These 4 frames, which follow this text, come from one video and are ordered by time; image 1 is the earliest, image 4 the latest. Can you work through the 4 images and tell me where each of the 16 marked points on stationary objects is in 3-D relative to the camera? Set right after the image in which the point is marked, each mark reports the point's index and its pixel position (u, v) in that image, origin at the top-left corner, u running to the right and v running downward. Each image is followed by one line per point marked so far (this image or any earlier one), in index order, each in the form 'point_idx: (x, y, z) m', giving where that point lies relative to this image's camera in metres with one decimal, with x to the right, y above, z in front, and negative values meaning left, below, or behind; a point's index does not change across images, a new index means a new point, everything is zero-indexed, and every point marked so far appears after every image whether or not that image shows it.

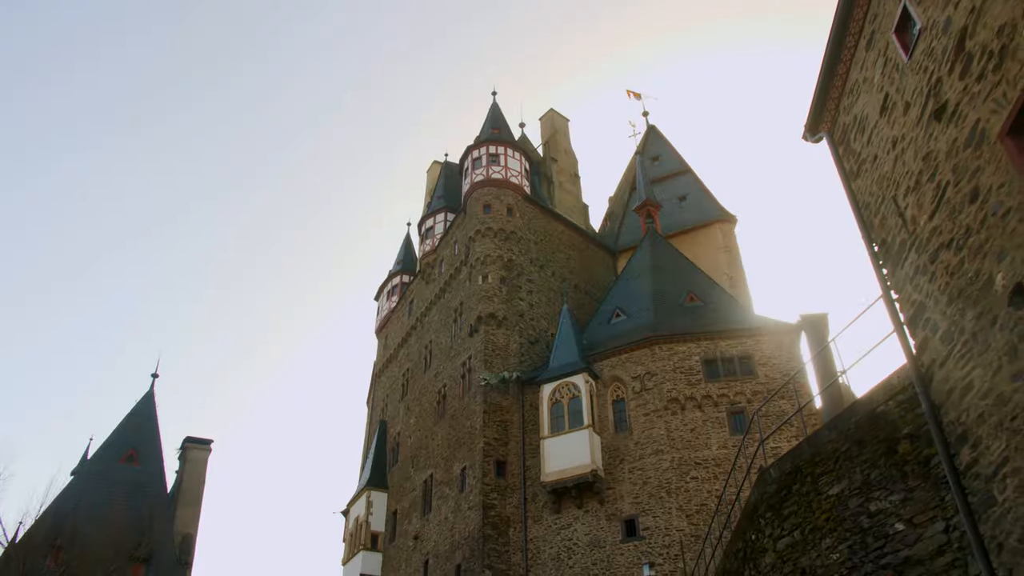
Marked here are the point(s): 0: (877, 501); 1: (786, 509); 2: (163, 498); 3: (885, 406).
0: (+3.0, -1.7, +6.3) m
1: (+2.7, -2.1, +7.6) m
2: (-8.3, -4.9, +18.4) m
3: (+3.2, -1.0, +6.7) m
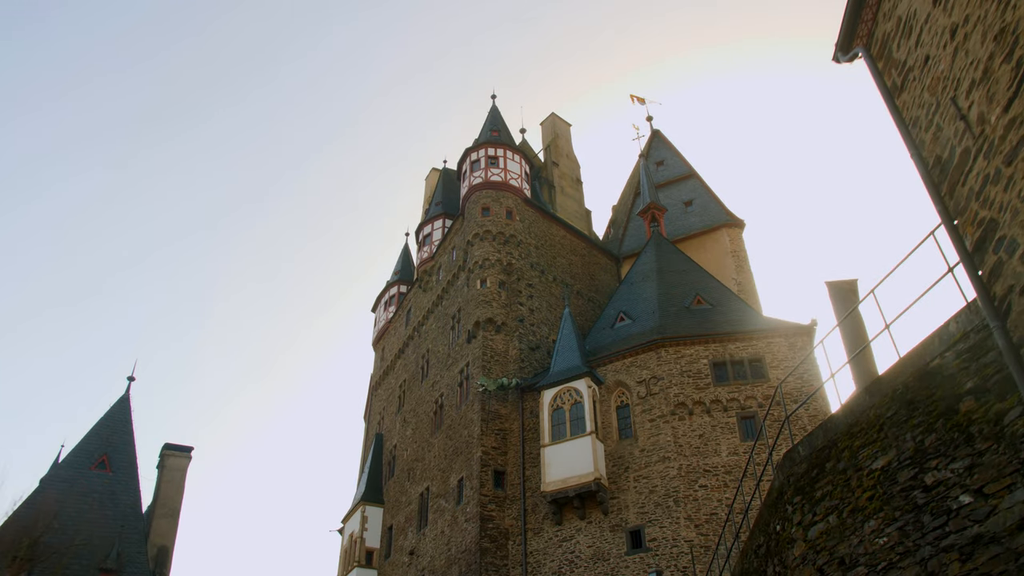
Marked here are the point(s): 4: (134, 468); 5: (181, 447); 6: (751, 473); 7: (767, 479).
0: (+2.9, -1.2, +5.3) m
1: (+2.6, -1.7, +6.5) m
2: (-8.3, -4.8, +17.3) m
3: (+3.1, -0.5, +5.7) m
4: (-8.8, -4.2, +18.0) m
5: (-8.2, -4.0, +19.4) m
6: (+5.8, -4.5, +19.1) m
7: (+6.2, -4.7, +19.0) m
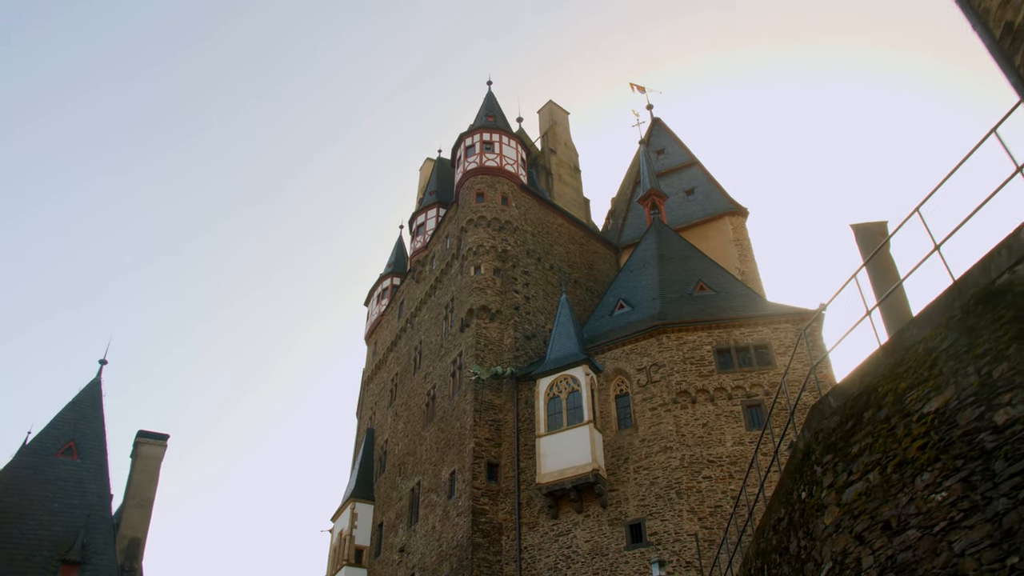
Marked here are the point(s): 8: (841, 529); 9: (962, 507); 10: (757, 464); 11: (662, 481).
0: (+2.7, -0.7, +4.3) m
1: (+2.4, -1.1, +5.5) m
2: (-8.5, -4.3, +16.2) m
3: (+3.0, +0.1, +4.7) m
4: (-8.9, -3.7, +17.0) m
5: (-8.4, -3.5, +18.4) m
6: (+5.7, -4.1, +18.1) m
7: (+6.1, -4.2, +18.0) m
8: (+2.3, -1.7, +5.4) m
9: (+2.5, -1.2, +4.4) m
10: (+5.7, -4.1, +18.1) m
11: (+3.6, -4.7, +18.9) m
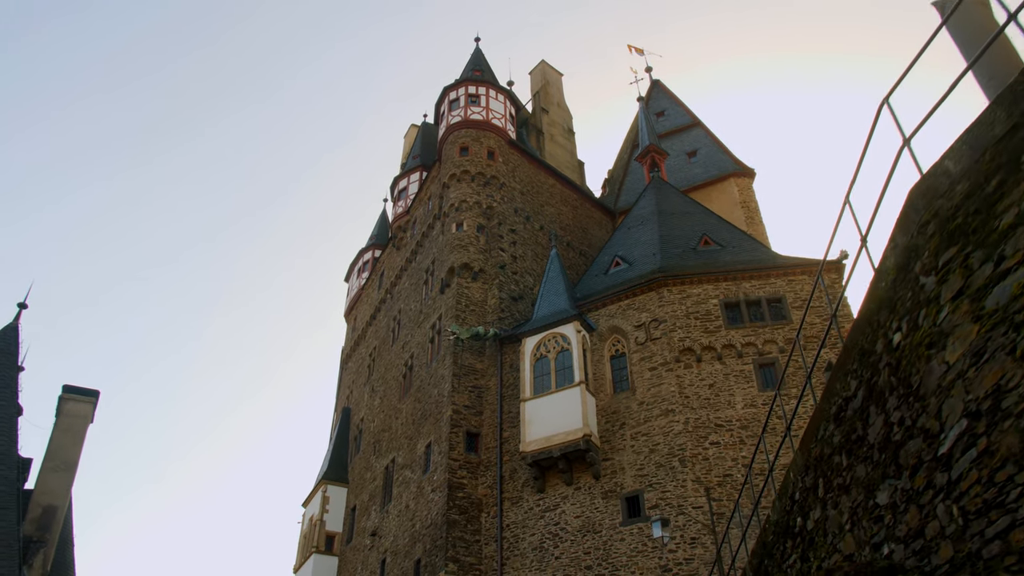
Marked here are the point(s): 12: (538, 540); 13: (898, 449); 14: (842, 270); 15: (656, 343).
0: (+2.3, +0.8, +2.0) m
1: (+2.0, +0.3, +3.2) m
2: (-8.9, -3.0, +13.9) m
3: (+2.6, +1.5, +2.4) m
4: (-9.3, -2.3, +14.7) m
5: (-8.8, -2.1, +16.1) m
6: (+5.3, -2.8, +15.8) m
7: (+5.6, -2.9, +15.6) m
8: (+1.9, -0.3, +3.1) m
9: (+2.1, +0.2, +2.1) m
10: (+5.3, -2.8, +15.8) m
11: (+3.2, -3.4, +16.6) m
12: (+0.6, -5.5, +17.0) m
13: (+2.0, -0.8, +4.0) m
14: (+7.8, +0.4, +18.3) m
15: (+3.4, -1.3, +18.2) m
